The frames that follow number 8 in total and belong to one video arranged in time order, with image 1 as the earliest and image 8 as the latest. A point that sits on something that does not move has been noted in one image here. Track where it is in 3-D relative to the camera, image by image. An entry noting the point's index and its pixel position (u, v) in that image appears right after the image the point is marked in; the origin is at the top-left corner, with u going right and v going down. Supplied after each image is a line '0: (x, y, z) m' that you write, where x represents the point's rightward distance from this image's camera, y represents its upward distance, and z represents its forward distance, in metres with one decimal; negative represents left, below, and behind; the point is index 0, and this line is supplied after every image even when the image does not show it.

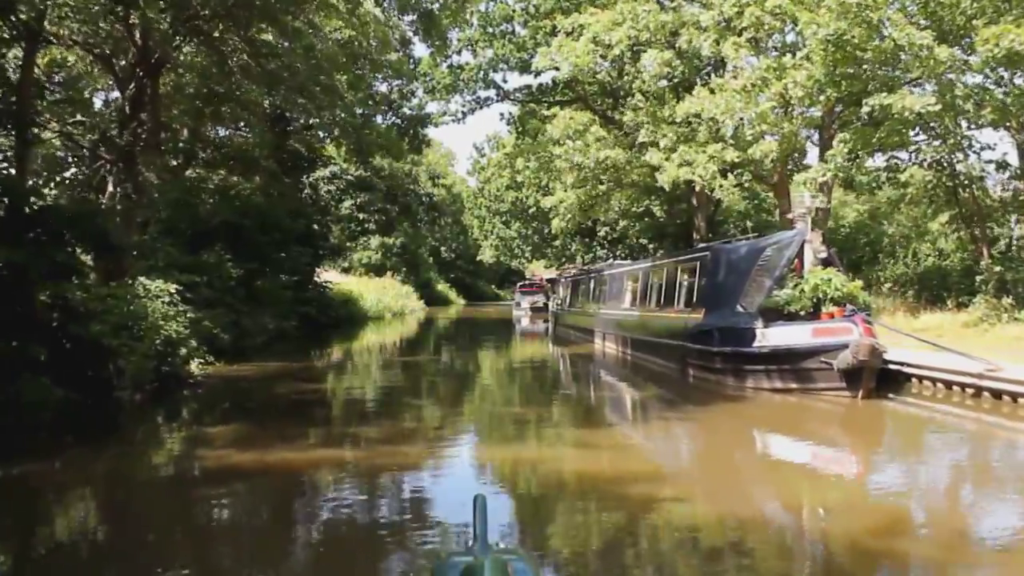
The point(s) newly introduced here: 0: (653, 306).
0: (+2.8, -0.4, +16.2) m
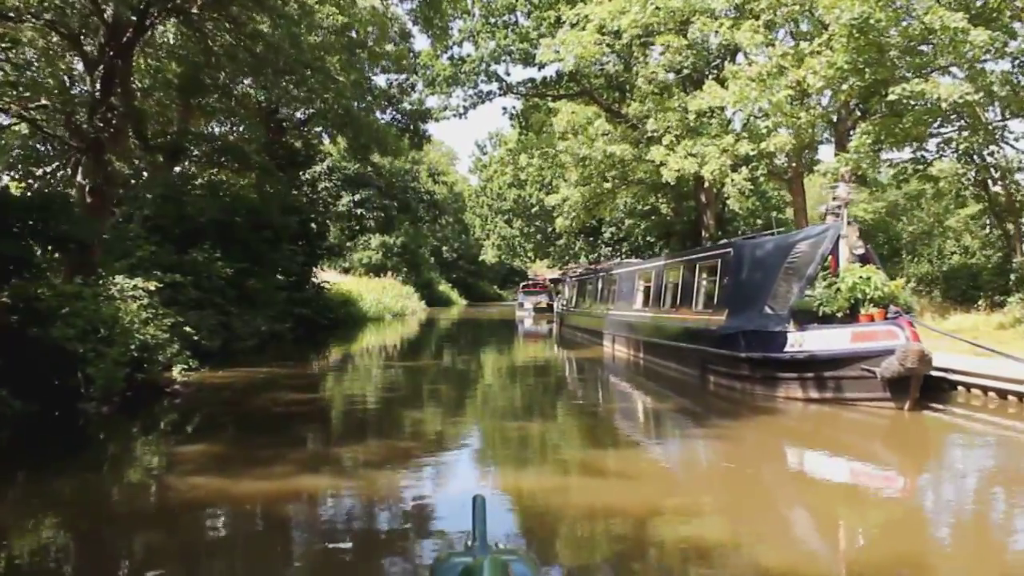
0: (+2.9, -0.4, +15.3) m
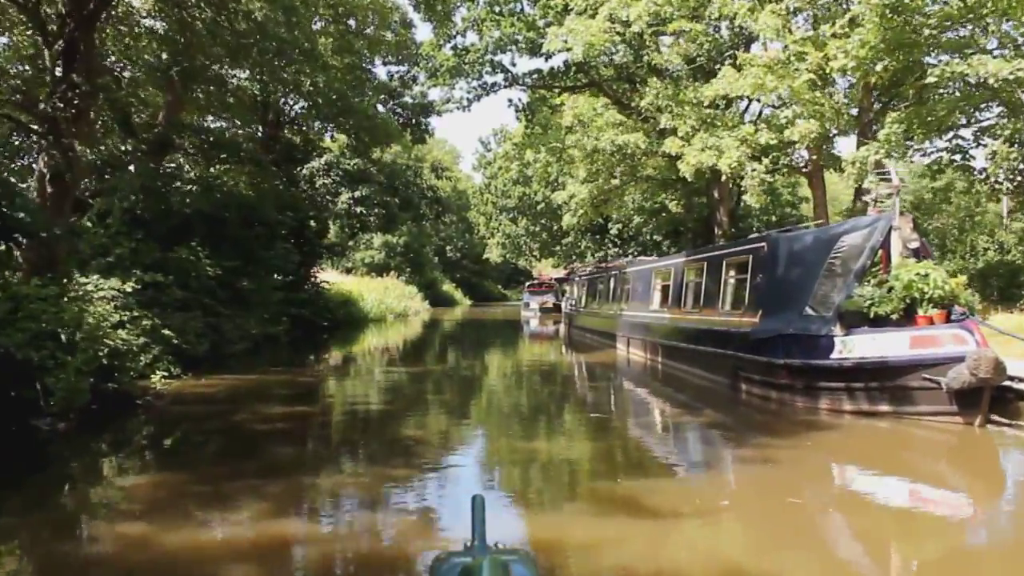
0: (+3.0, -0.3, +14.2) m
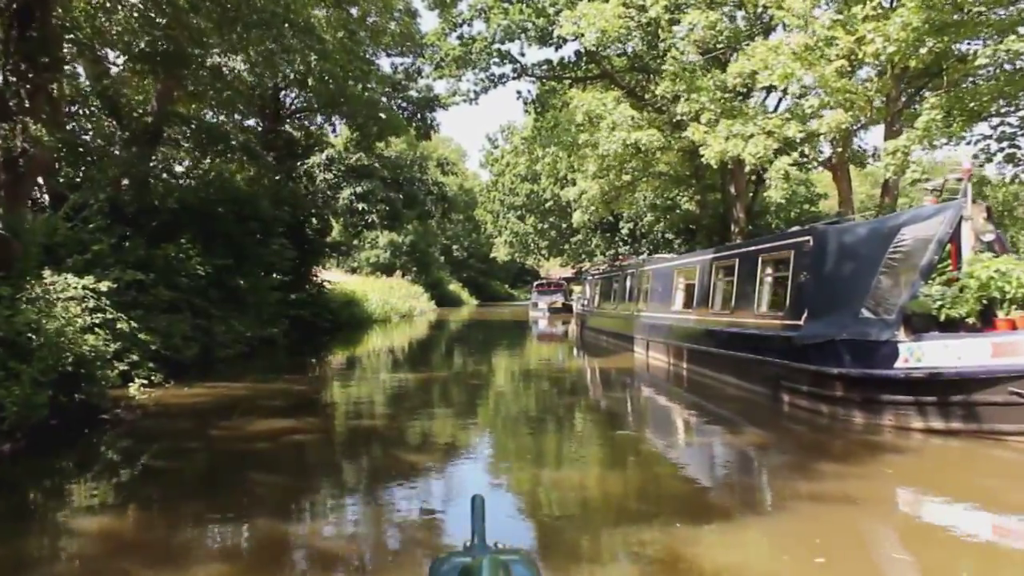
0: (+3.2, -0.3, +13.1) m
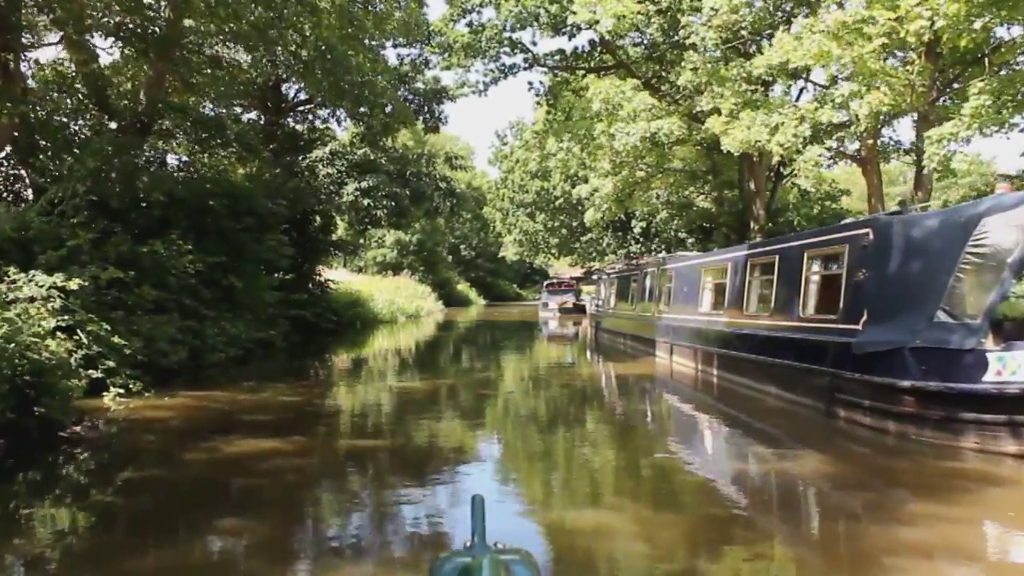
0: (+3.4, -0.3, +12.0) m
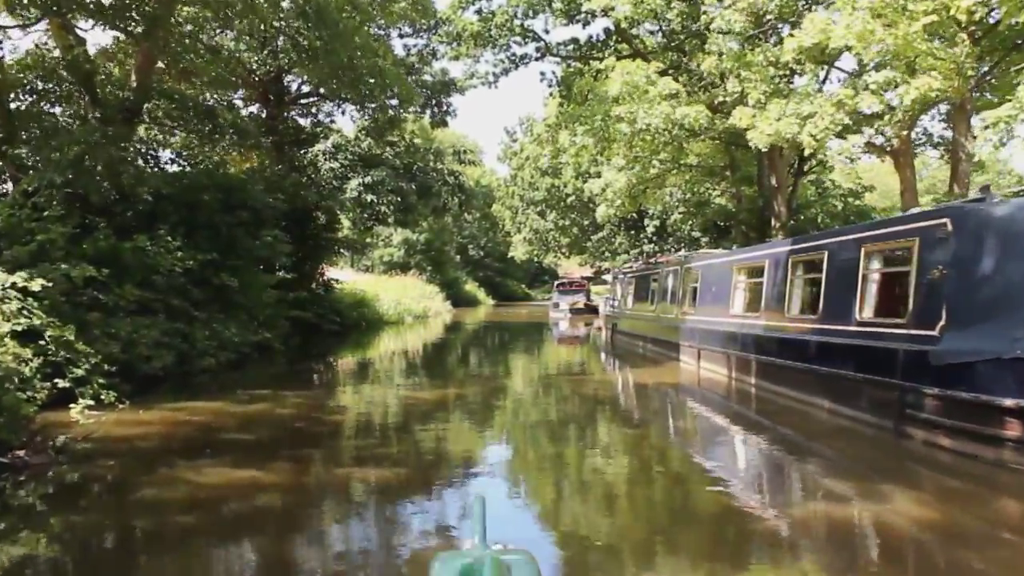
0: (+3.6, -0.3, +10.8) m
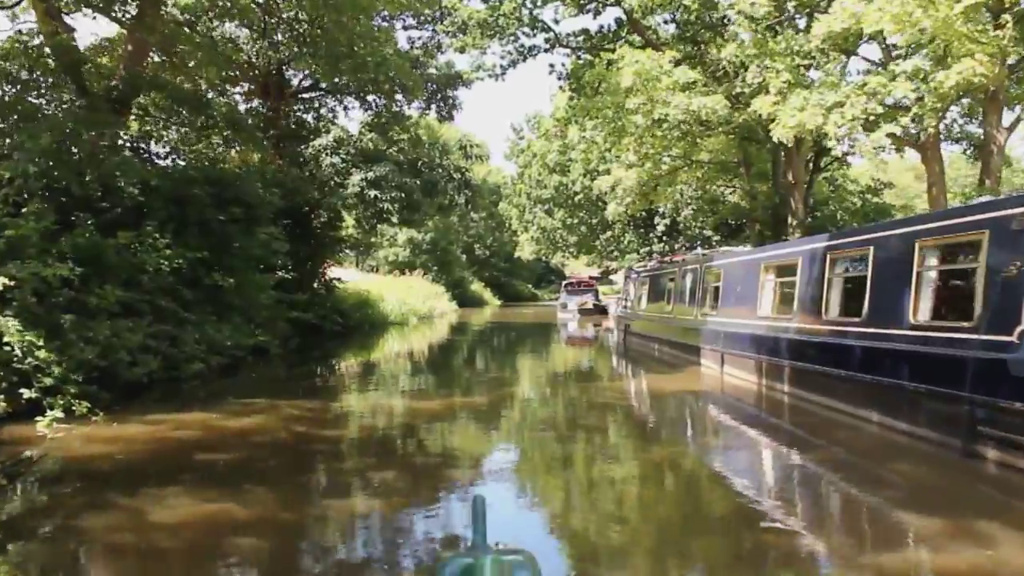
0: (+3.8, -0.3, +10.0) m
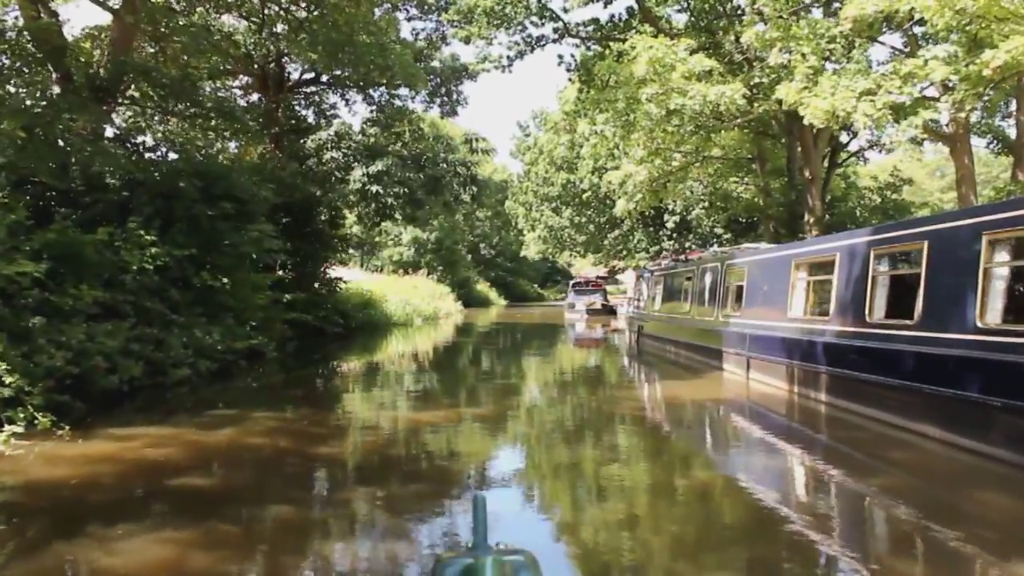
0: (+3.9, -0.3, +9.1) m
